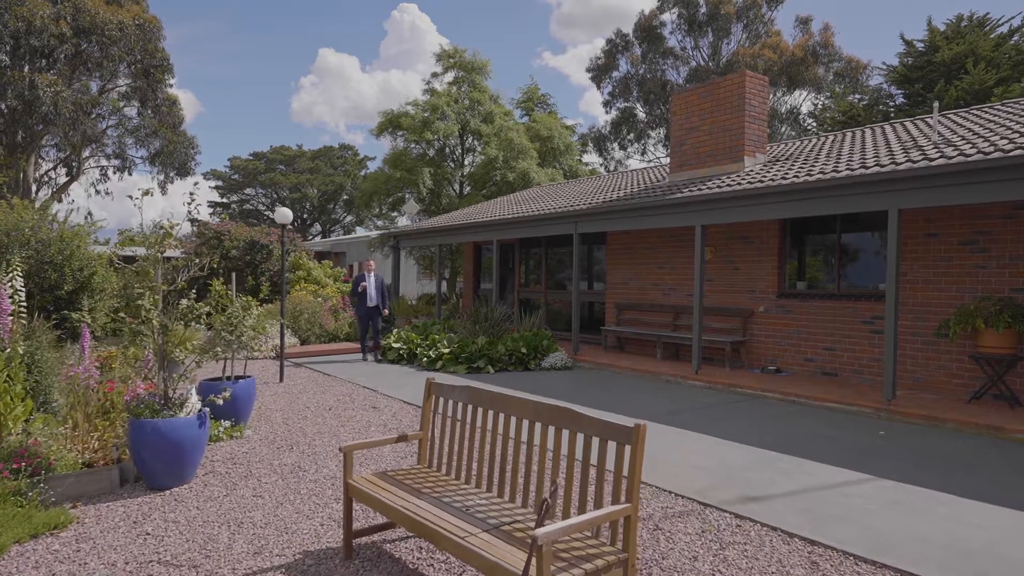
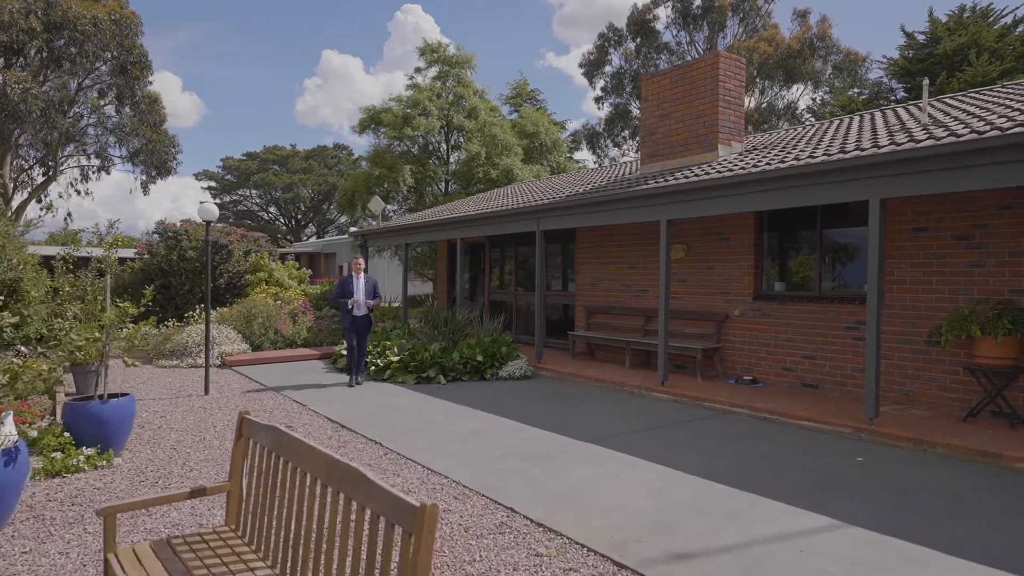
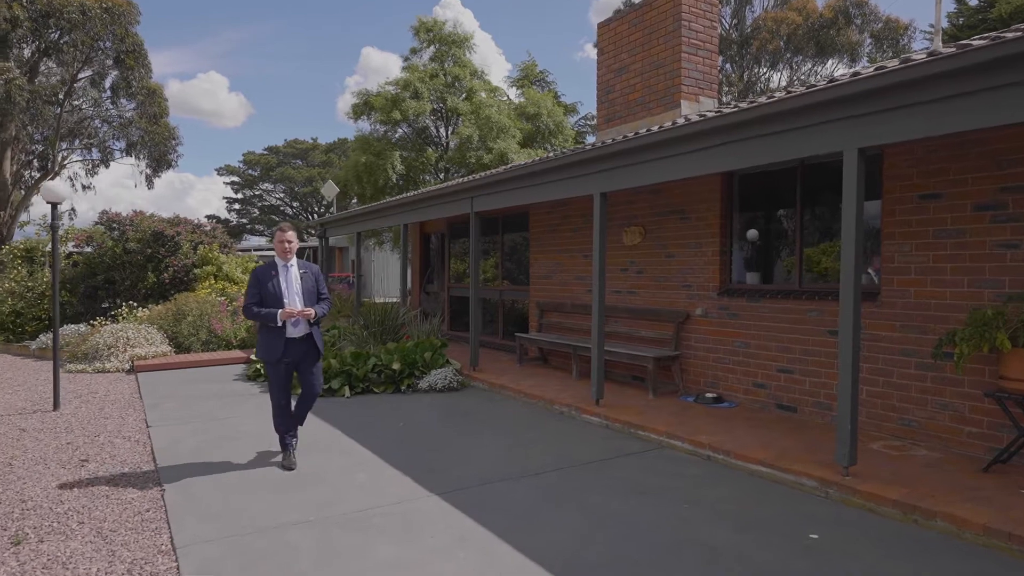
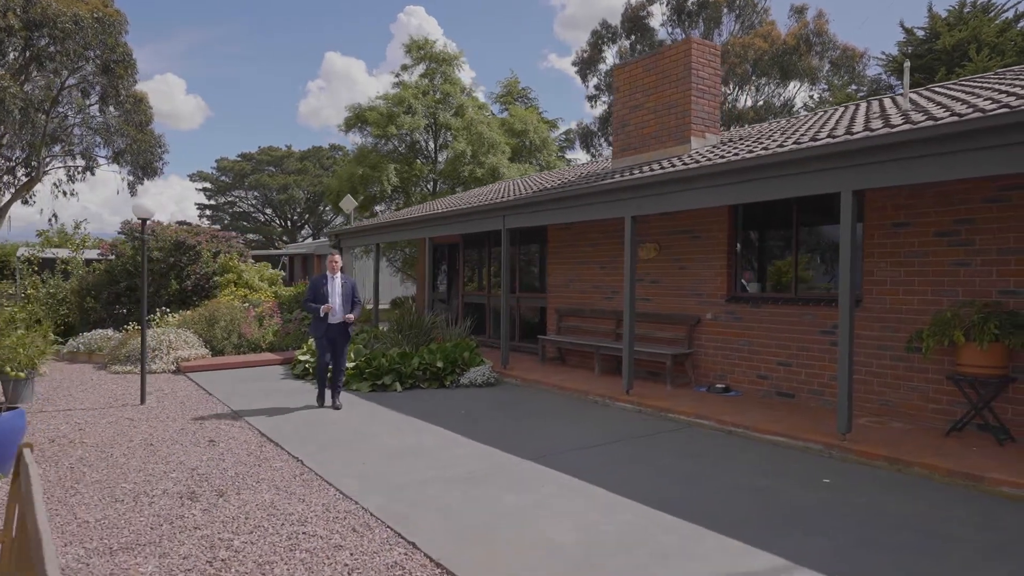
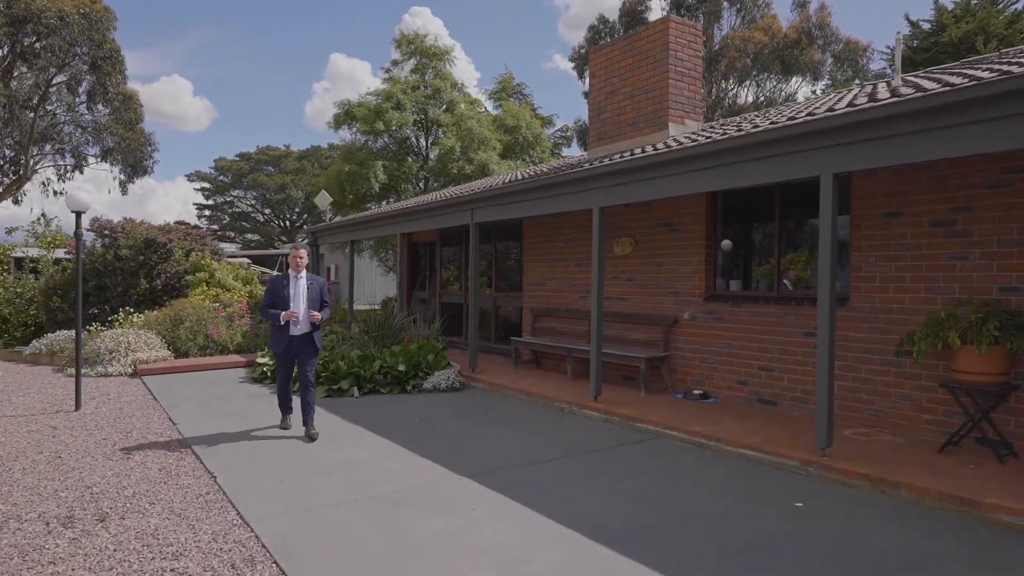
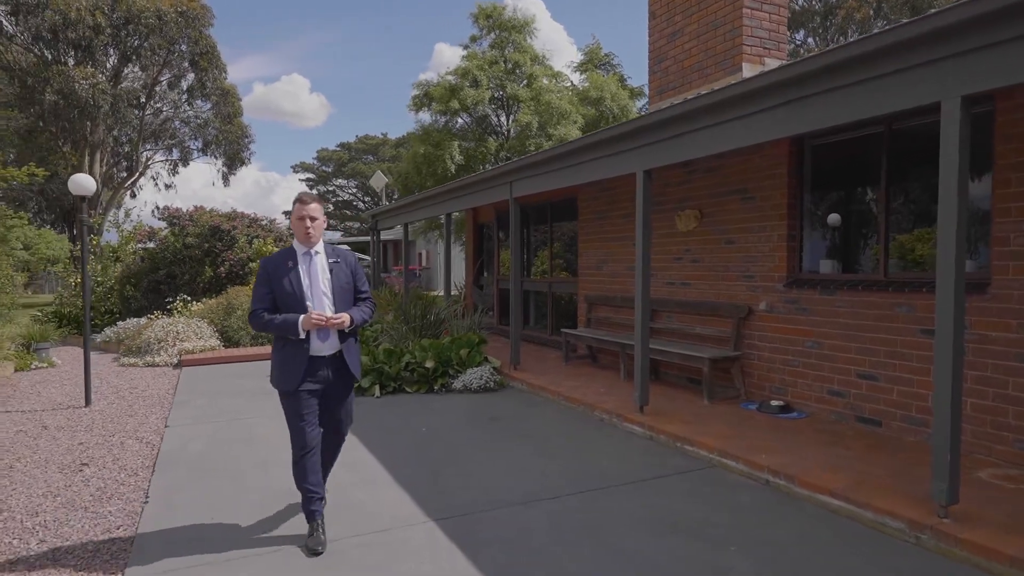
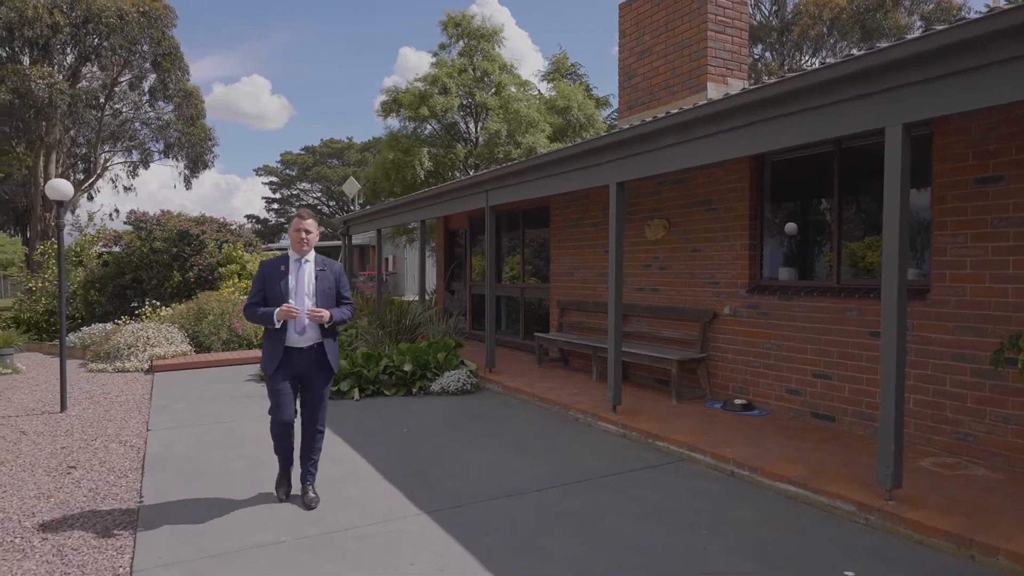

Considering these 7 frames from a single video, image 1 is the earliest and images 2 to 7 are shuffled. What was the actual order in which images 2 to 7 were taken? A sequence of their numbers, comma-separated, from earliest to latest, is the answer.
2, 4, 5, 3, 7, 6
